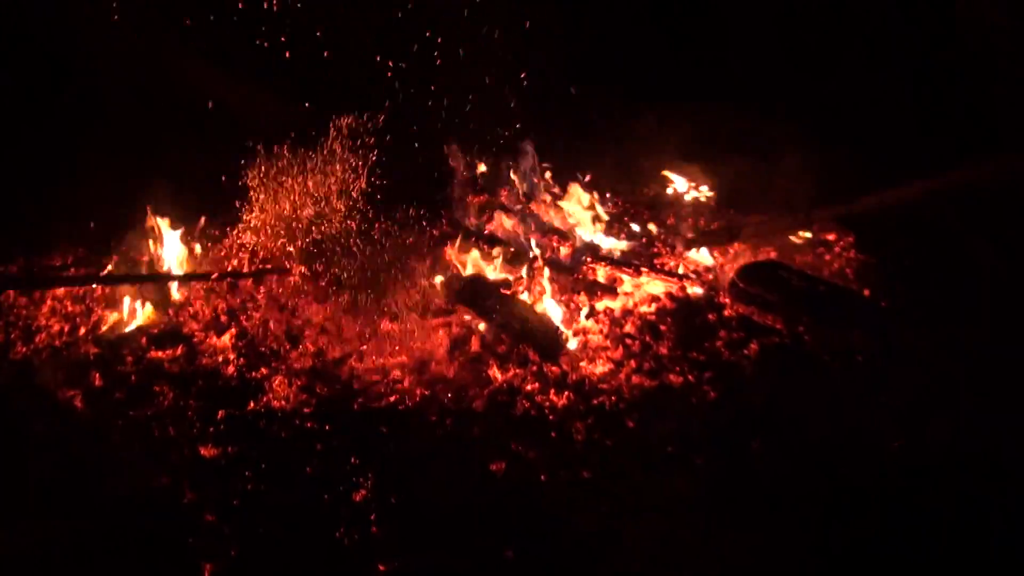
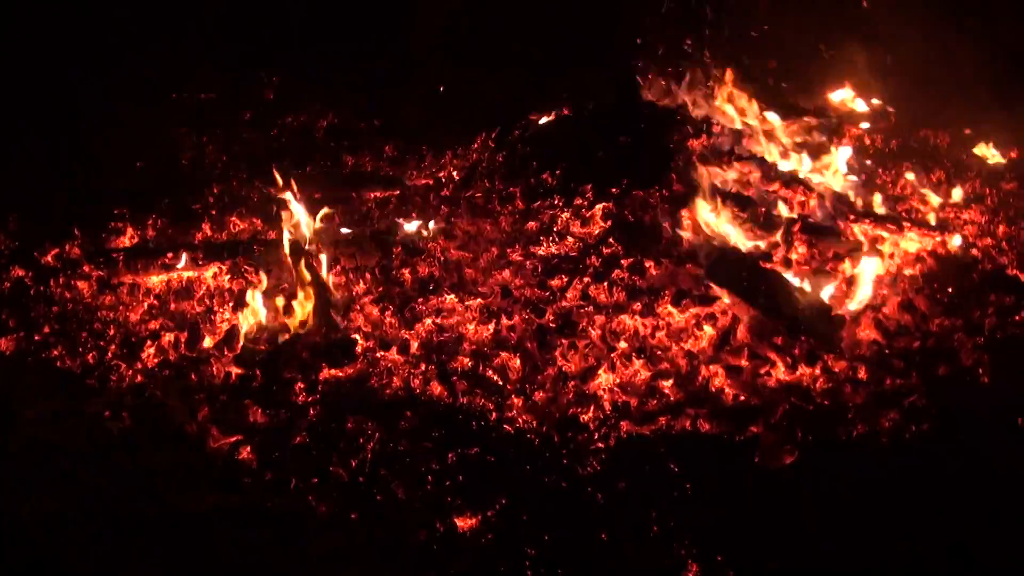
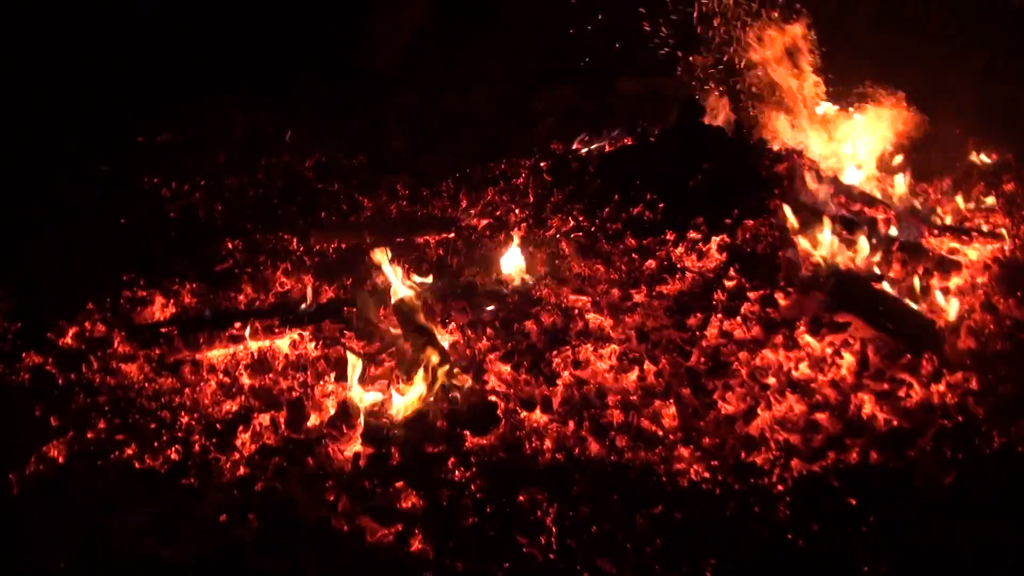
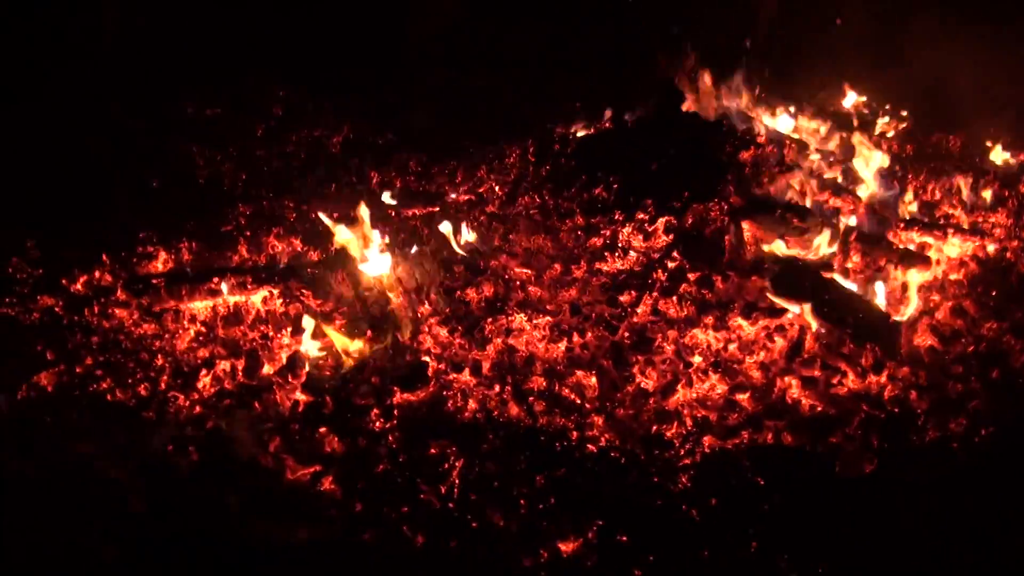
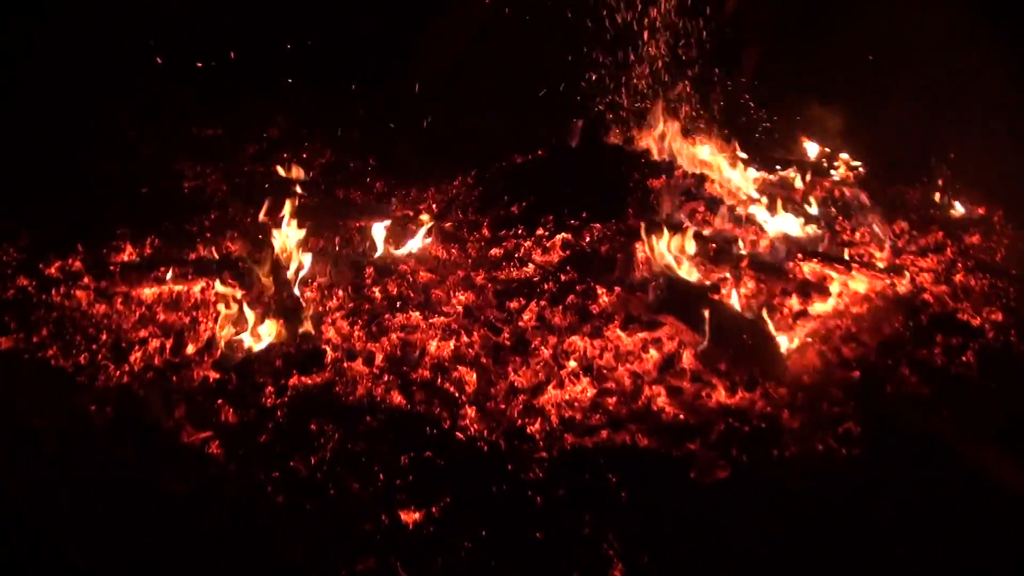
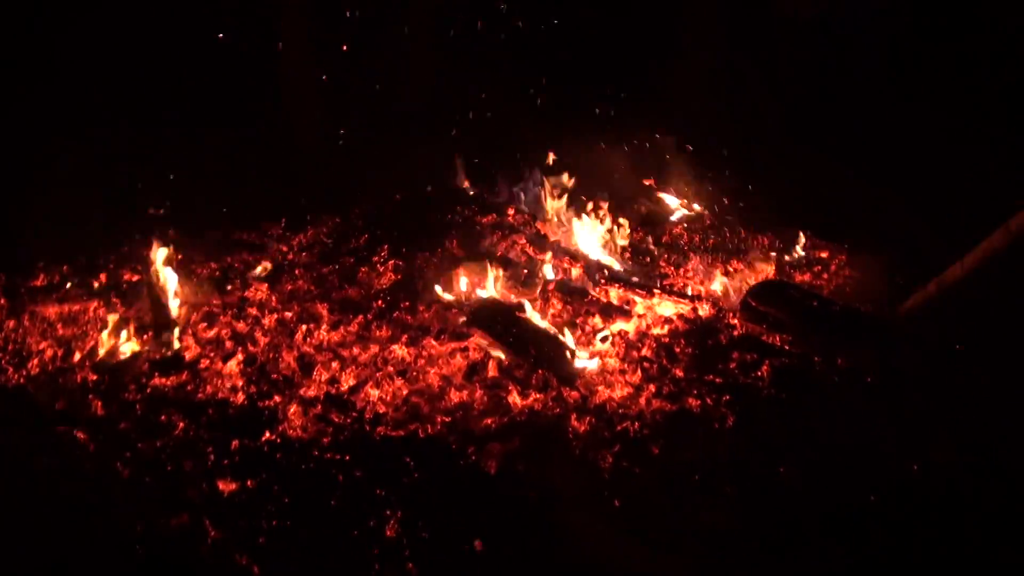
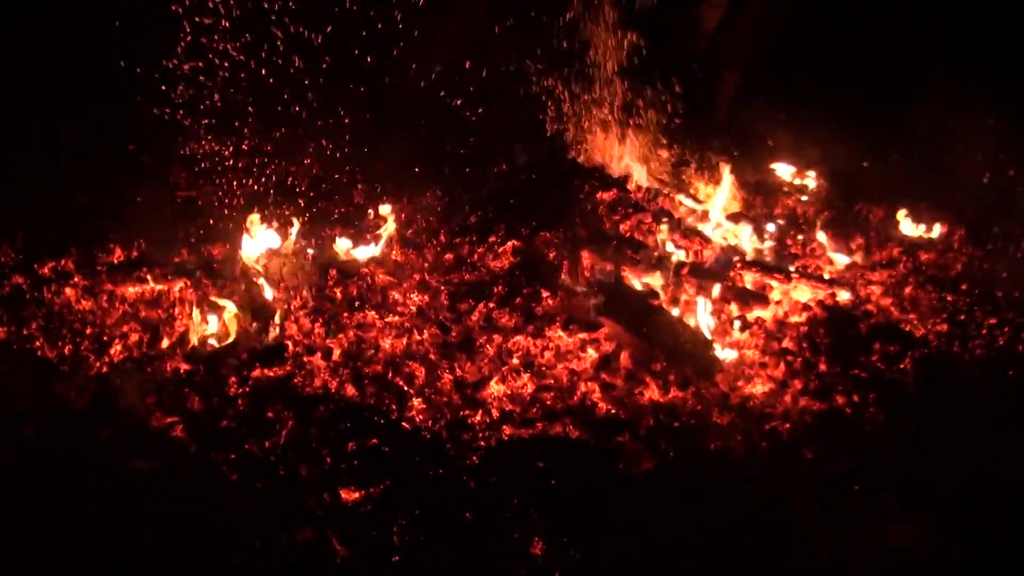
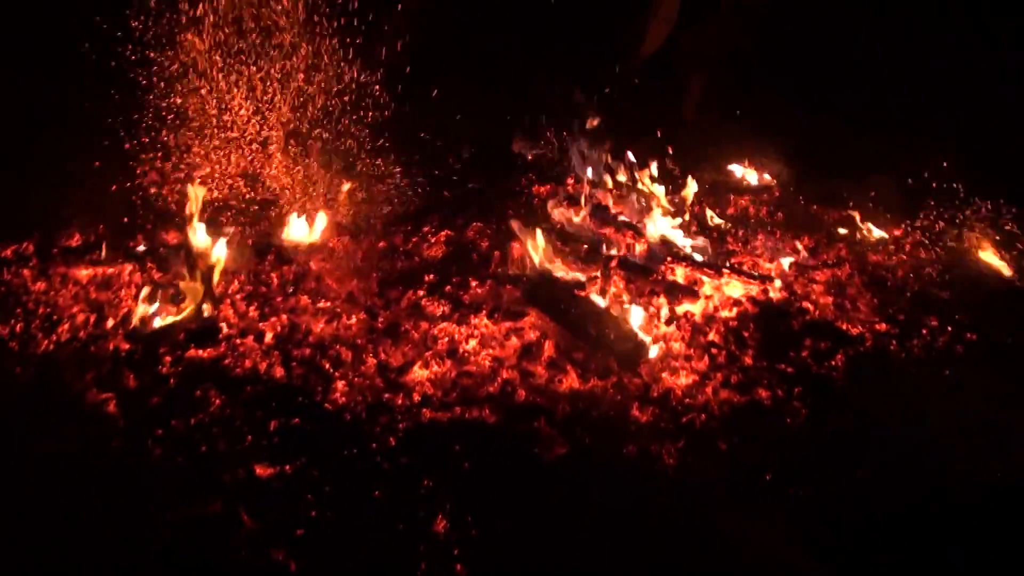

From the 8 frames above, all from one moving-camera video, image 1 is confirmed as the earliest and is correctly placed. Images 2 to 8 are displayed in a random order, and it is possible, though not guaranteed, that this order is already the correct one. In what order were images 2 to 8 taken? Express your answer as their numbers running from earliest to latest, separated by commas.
6, 8, 7, 5, 2, 4, 3
